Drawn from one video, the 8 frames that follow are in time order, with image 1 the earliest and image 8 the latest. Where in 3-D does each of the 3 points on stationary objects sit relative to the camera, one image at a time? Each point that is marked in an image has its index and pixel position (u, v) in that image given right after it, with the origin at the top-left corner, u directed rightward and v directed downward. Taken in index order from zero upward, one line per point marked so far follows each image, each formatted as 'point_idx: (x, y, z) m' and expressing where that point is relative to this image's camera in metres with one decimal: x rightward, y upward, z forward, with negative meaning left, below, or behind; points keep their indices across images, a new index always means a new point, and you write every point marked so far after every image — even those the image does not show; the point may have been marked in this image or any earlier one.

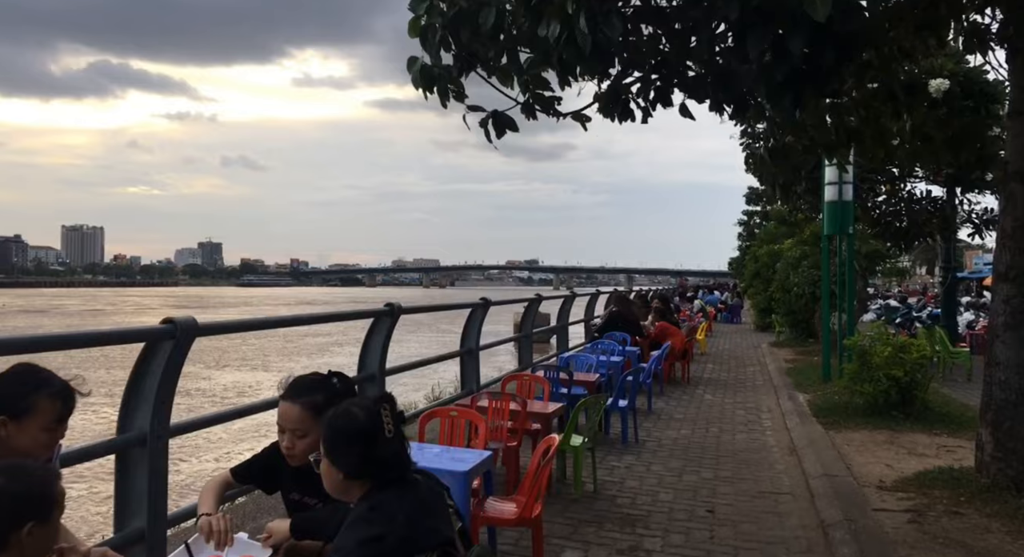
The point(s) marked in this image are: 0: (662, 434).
0: (+1.5, -1.6, +8.1) m
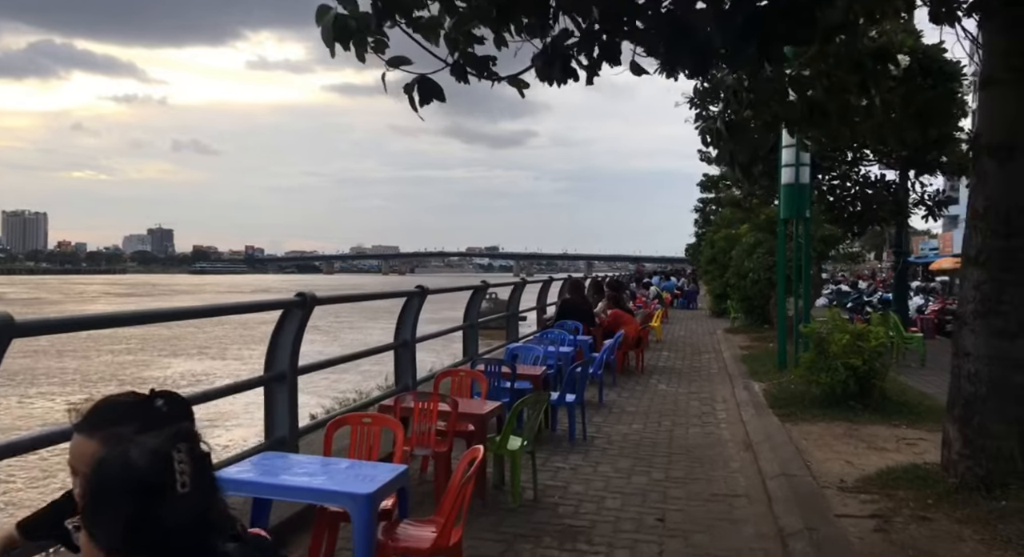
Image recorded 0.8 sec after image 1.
0: (+1.0, -1.5, +7.7) m
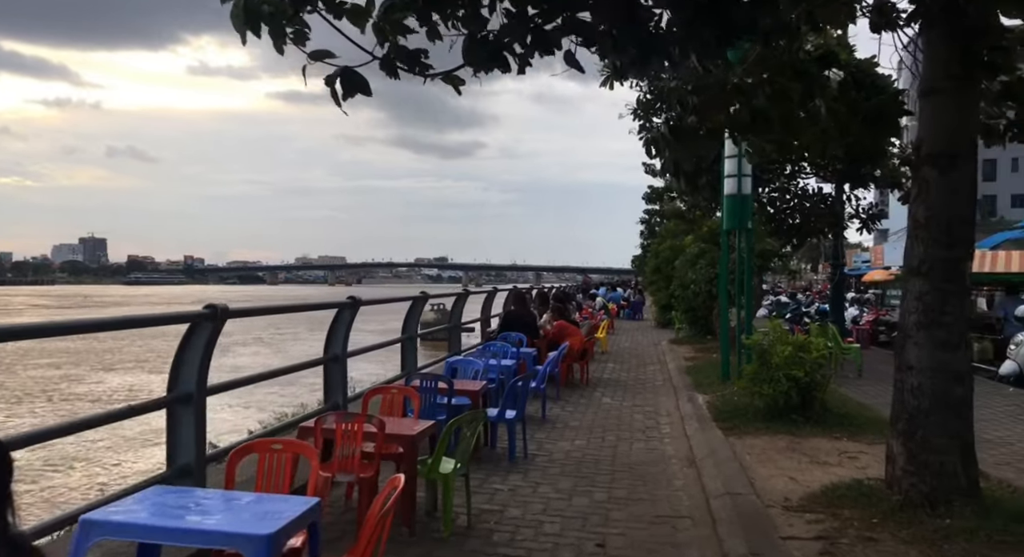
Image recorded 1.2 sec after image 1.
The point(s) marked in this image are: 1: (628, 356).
0: (+0.4, -1.6, +7.4) m
1: (+2.5, -1.7, +16.7) m
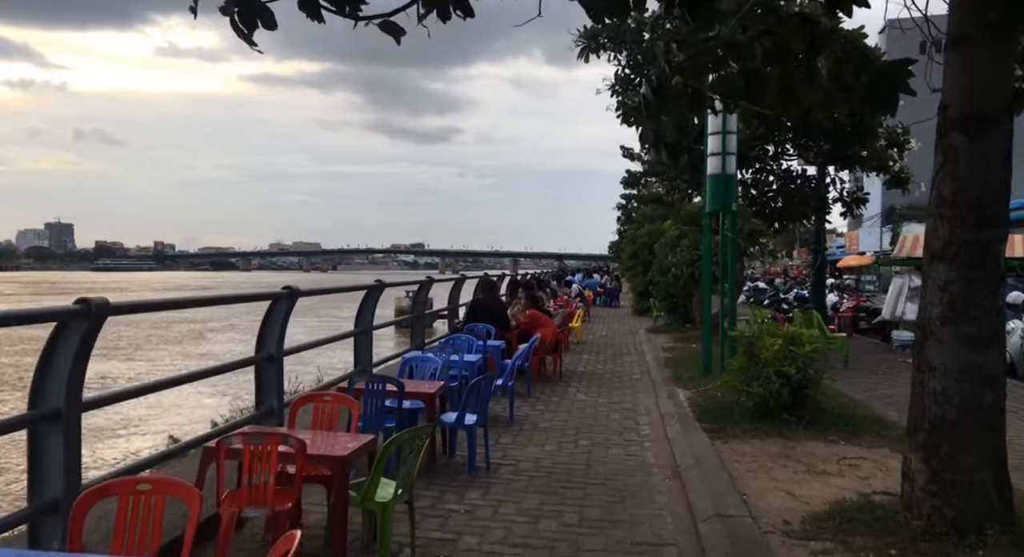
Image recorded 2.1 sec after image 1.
0: (+0.1, -1.5, +6.6) m
1: (+1.9, -1.4, +16.0) m
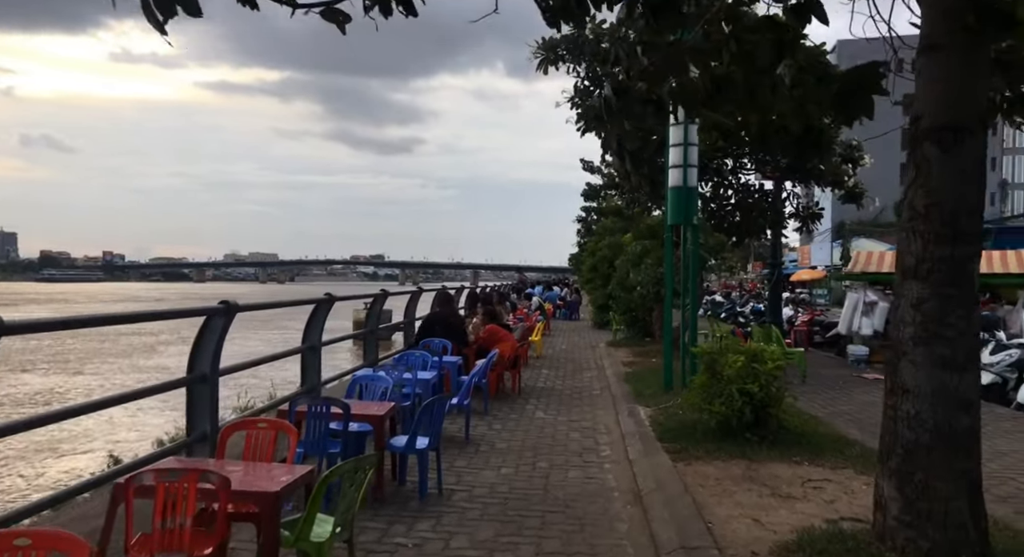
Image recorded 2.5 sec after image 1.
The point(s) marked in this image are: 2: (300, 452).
0: (-0.3, -1.6, +6.3) m
1: (+1.0, -1.6, +15.7) m
2: (-1.4, -1.2, +5.3) m
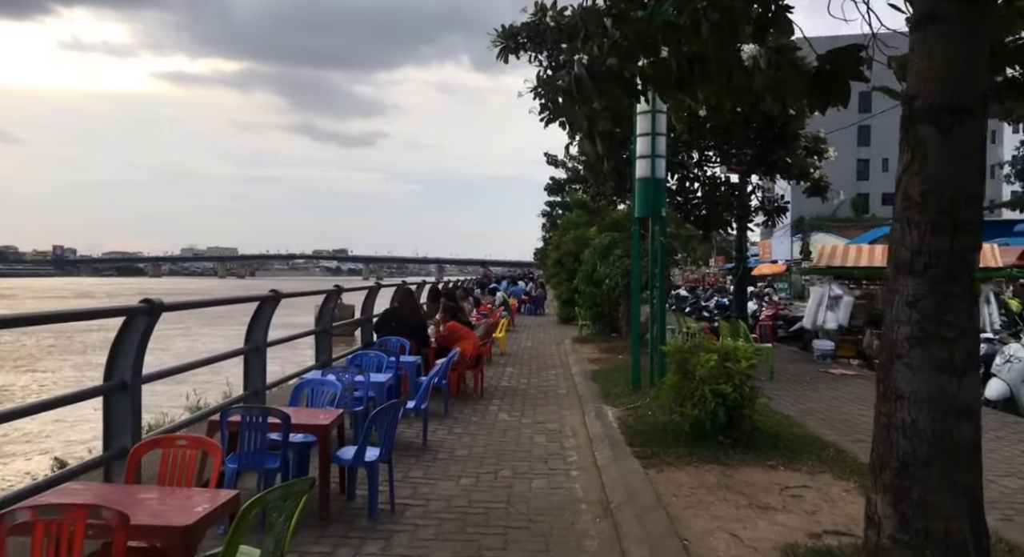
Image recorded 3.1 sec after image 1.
0: (-0.6, -1.6, +5.8) m
1: (+0.3, -1.5, +15.3) m
2: (-1.7, -1.2, +4.8) m
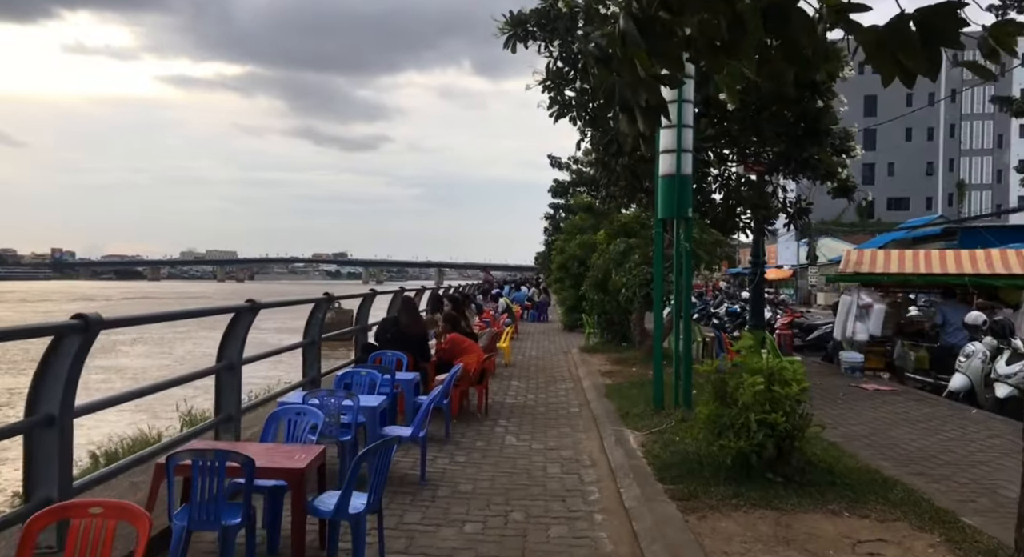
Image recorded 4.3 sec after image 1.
0: (-0.5, -1.6, +4.9) m
1: (+0.4, -1.7, +14.4) m
2: (-1.6, -1.2, +3.9) m
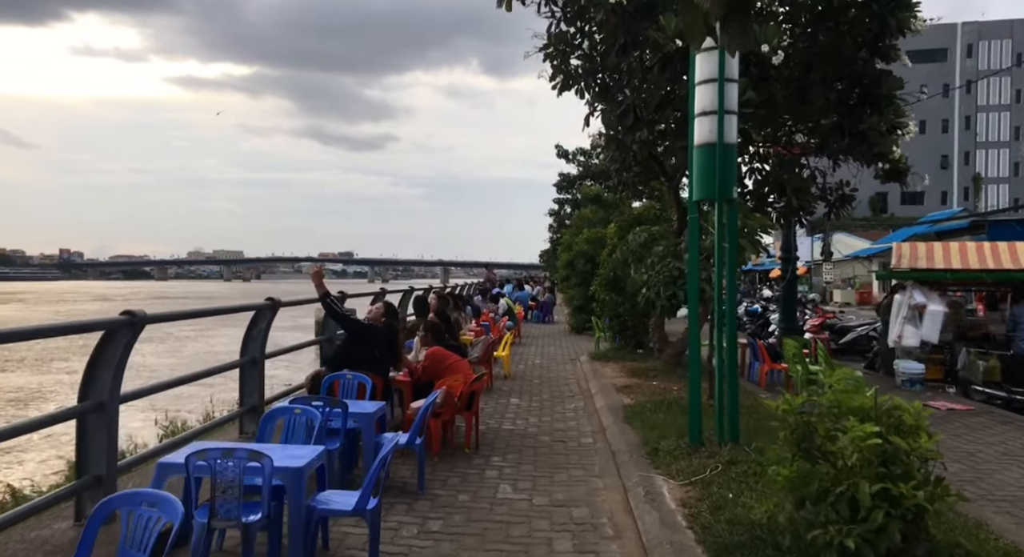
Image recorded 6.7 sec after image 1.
0: (-0.6, -1.6, +2.9) m
1: (+0.4, -1.6, +12.4) m
2: (-1.7, -1.2, +1.9) m
